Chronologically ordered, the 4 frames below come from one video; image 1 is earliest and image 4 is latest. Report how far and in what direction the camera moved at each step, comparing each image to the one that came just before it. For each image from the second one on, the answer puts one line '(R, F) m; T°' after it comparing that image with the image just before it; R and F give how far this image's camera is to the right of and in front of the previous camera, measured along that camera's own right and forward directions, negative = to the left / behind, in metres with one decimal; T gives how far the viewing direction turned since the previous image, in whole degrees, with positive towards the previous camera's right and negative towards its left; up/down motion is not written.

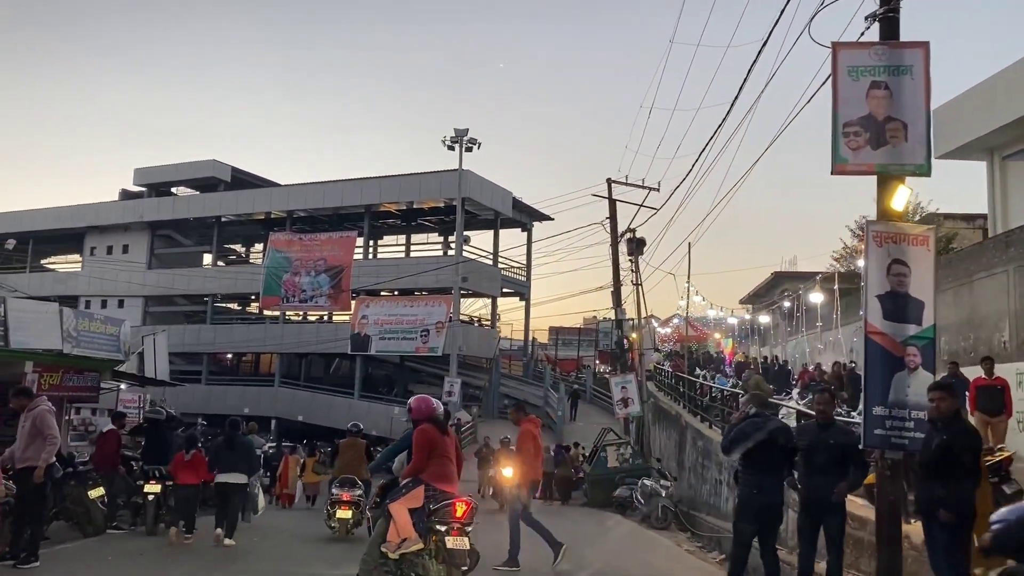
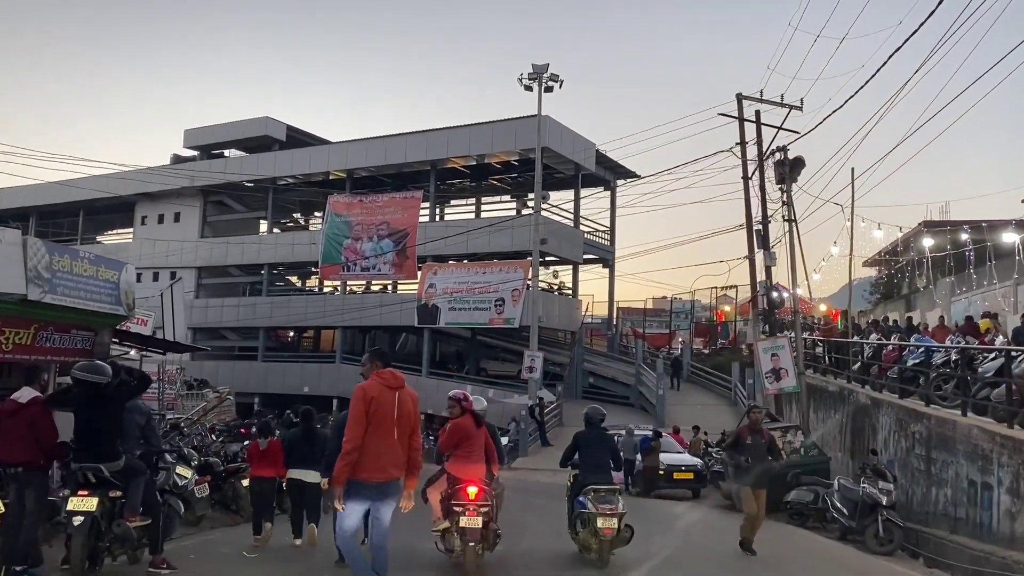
(-1.1, +5.2) m; -4°
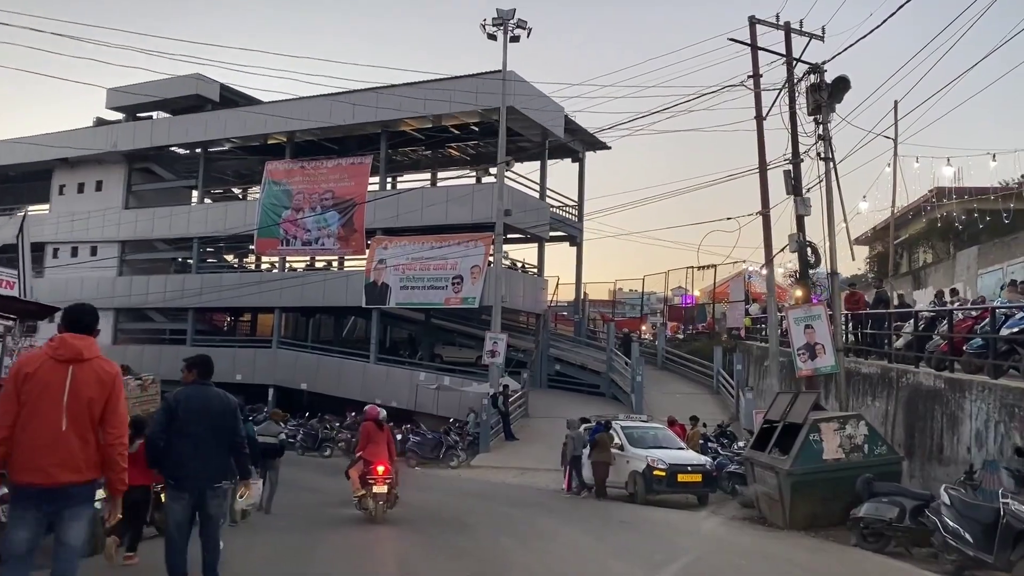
(-0.2, +4.0) m; +3°
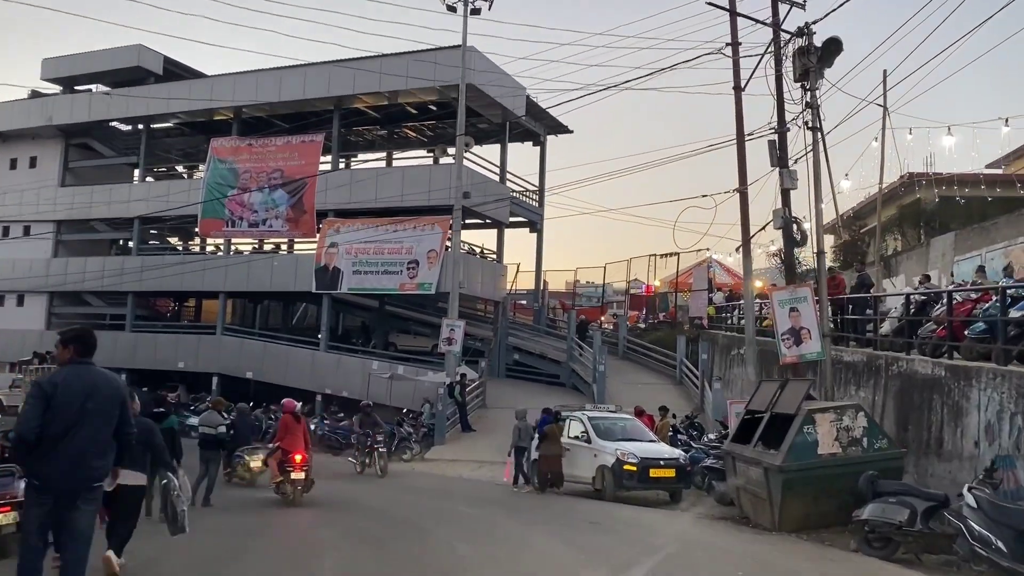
(0.0, +1.4) m; +3°
